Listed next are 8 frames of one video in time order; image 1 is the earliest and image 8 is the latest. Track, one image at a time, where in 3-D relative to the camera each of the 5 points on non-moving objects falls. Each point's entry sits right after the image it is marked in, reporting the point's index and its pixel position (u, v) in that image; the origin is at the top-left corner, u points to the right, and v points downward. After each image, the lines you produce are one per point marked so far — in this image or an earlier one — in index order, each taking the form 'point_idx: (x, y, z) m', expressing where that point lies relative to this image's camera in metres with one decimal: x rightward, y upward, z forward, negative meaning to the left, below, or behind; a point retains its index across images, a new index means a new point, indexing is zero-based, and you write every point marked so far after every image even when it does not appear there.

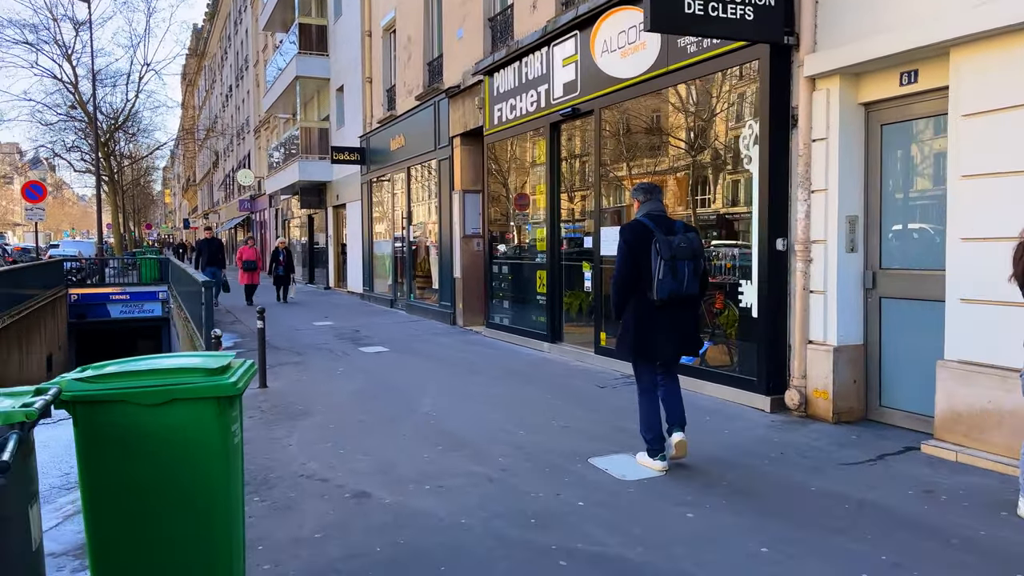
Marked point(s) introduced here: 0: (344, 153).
0: (-3.4, +2.7, +15.8) m
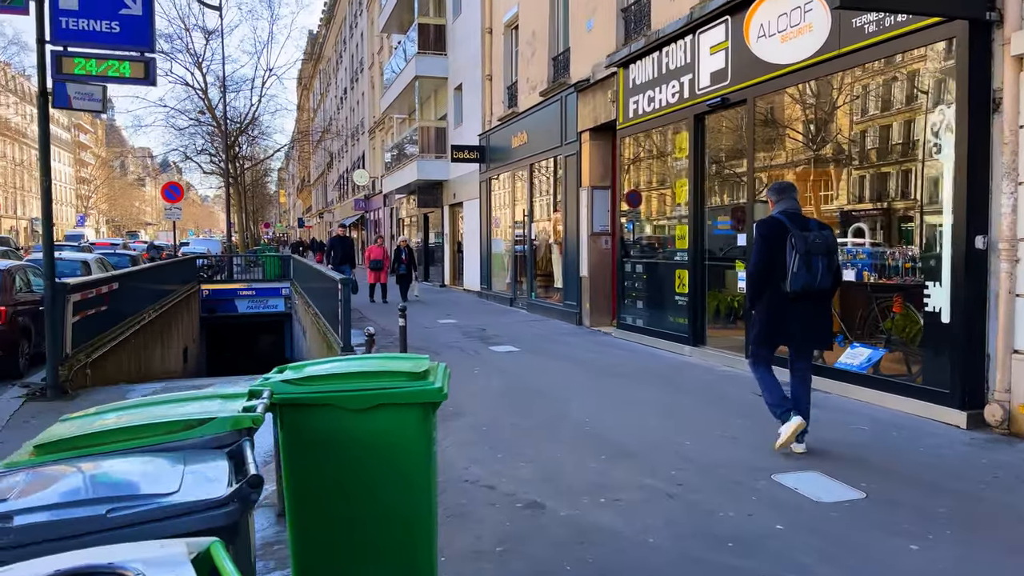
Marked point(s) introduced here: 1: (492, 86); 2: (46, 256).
0: (-1.0, +2.8, +15.8) m
1: (-0.4, +4.1, +15.8) m
2: (-4.6, +0.3, +7.6) m
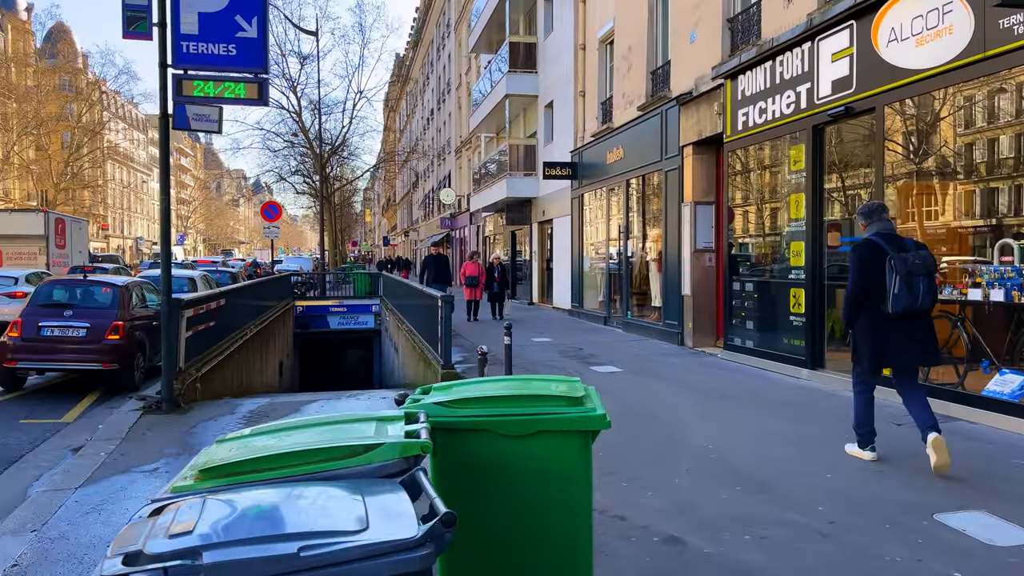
0: (+0.9, +2.4, +15.7) m
1: (+1.5, +3.8, +15.6) m
2: (-3.5, +0.2, +7.8) m
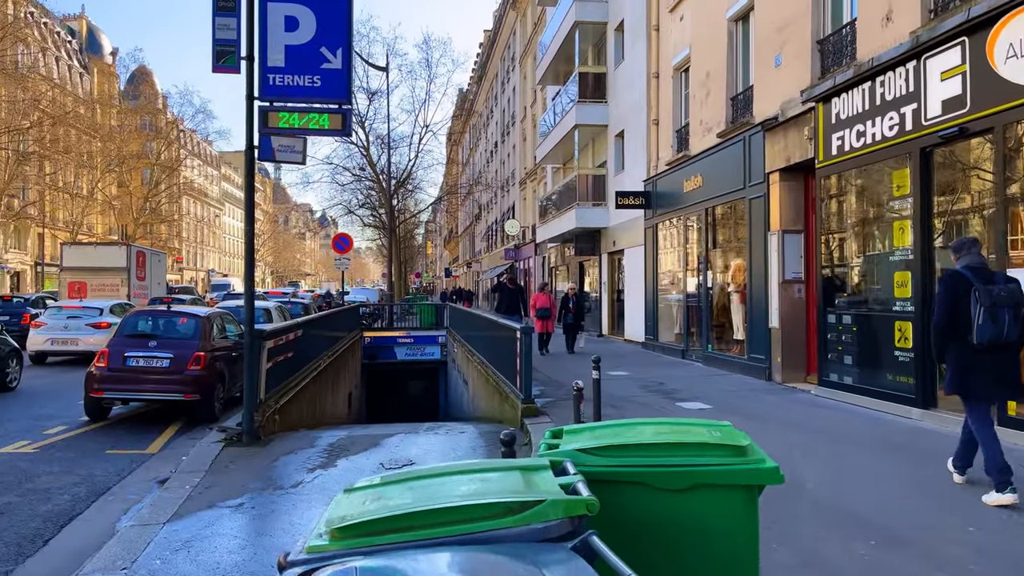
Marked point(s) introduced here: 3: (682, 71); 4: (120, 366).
0: (+2.3, +1.8, +15.4) m
1: (+2.9, +3.1, +15.3) m
2: (-2.7, -0.2, +7.8) m
3: (+3.2, +4.0, +14.4) m
4: (-4.5, -0.9, +9.0) m
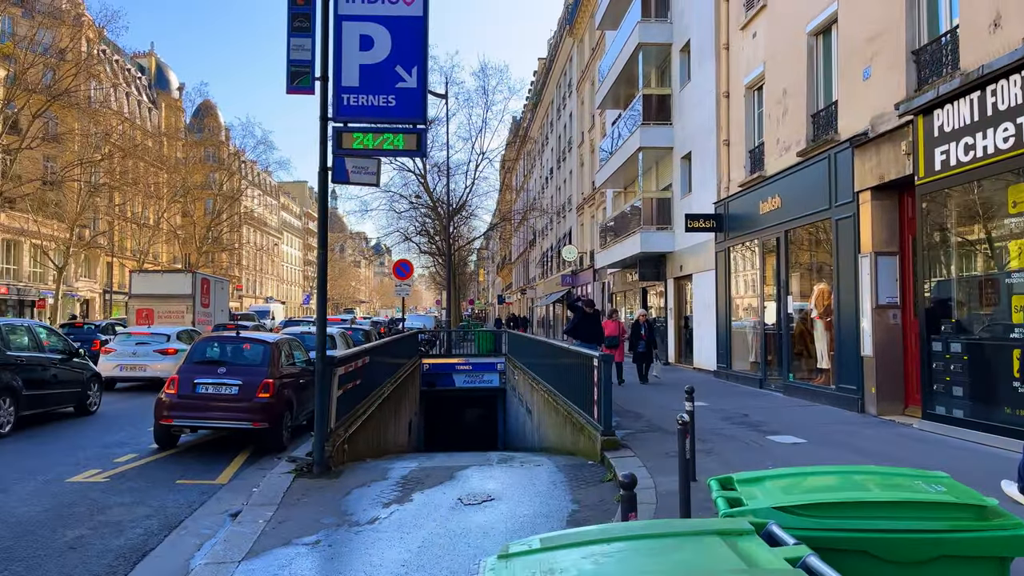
0: (+3.6, +1.3, +14.9) m
1: (+4.2, +2.6, +14.8) m
2: (-1.9, -0.4, +7.6) m
3: (+4.4, +3.6, +14.0) m
4: (-3.7, -1.2, +8.8) m
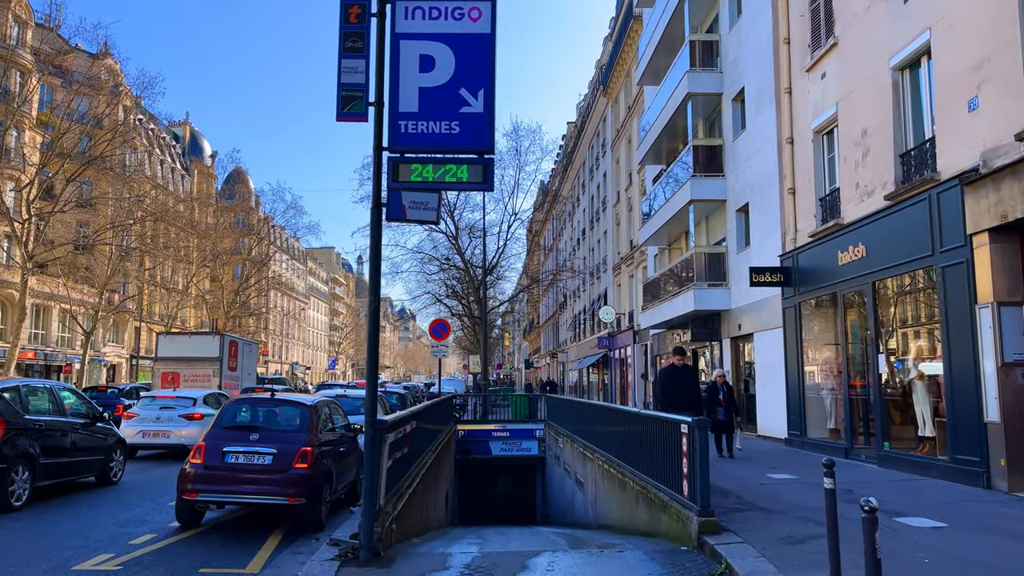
0: (+4.5, +0.2, +13.7) m
1: (+5.1, +1.6, +13.8) m
2: (-1.2, -0.9, +6.5) m
3: (+5.2, +2.6, +13.0) m
4: (-3.0, -1.8, +7.8) m
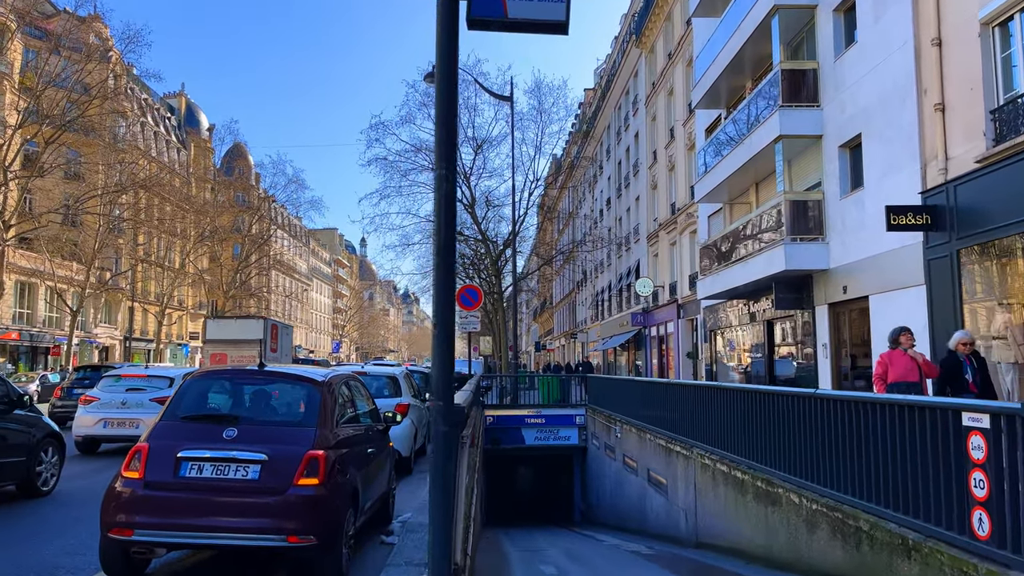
0: (+5.4, +1.0, +10.6) m
1: (+6.0, +2.3, +10.6) m
2: (-0.3, -0.3, +3.4) m
3: (+6.1, +3.3, +9.8) m
4: (-2.1, -1.1, +4.6) m
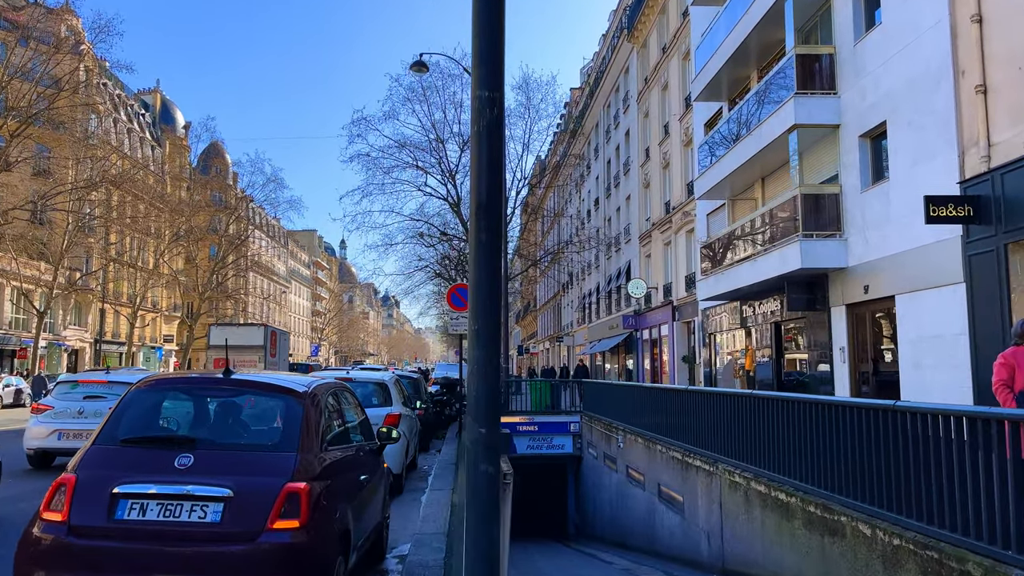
0: (+5.4, +1.0, +9.7) m
1: (+6.0, +2.4, +9.7) m
2: (-0.1, -0.2, +2.3) m
3: (+6.2, +3.4, +8.9) m
4: (-1.9, -1.1, +3.5) m
